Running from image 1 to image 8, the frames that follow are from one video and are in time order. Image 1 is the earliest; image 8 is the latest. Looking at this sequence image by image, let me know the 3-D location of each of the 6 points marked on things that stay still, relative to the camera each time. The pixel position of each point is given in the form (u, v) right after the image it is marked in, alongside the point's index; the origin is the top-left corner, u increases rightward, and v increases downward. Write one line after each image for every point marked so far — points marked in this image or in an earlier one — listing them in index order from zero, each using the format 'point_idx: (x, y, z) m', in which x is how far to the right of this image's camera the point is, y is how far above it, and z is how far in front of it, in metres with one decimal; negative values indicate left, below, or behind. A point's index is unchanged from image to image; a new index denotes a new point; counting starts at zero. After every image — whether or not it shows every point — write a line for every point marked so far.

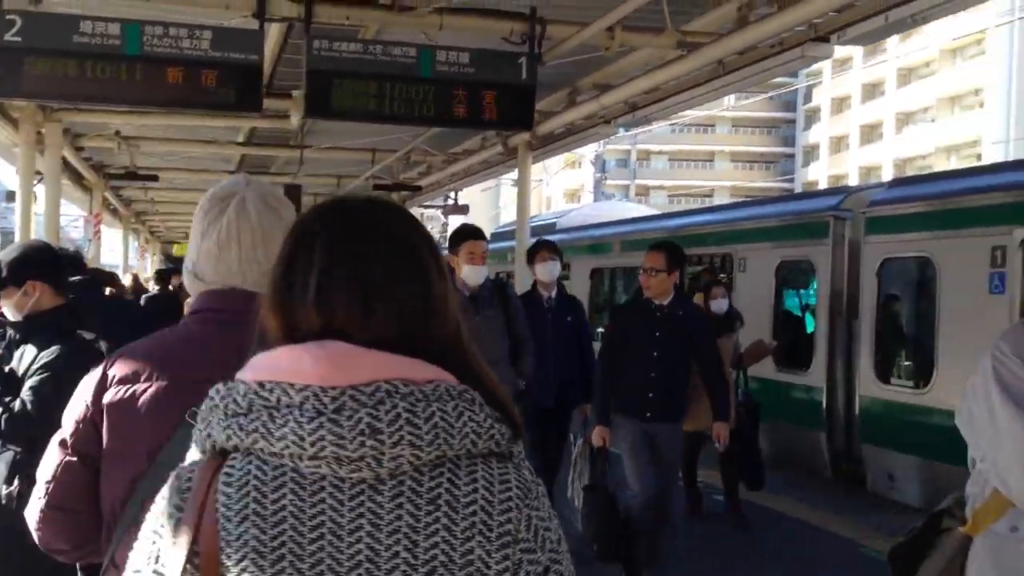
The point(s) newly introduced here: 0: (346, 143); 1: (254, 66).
0: (-2.4, +2.2, +14.4) m
1: (-1.9, +1.7, +7.4) m
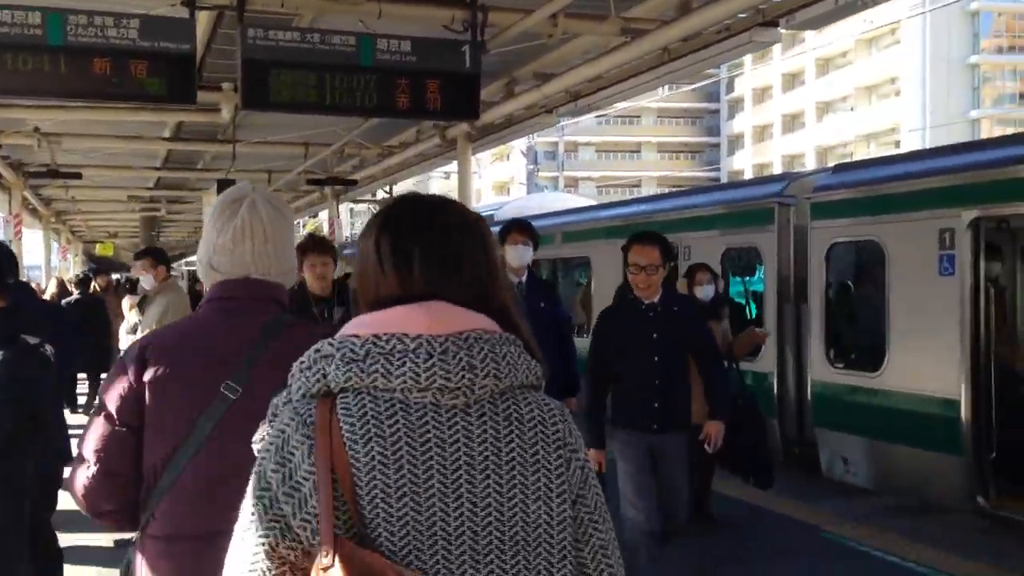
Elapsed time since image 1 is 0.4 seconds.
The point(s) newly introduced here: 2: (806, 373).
0: (-3.4, +2.2, +14.1) m
1: (-2.3, +1.7, +7.1) m
2: (+2.7, -0.8, +9.0) m
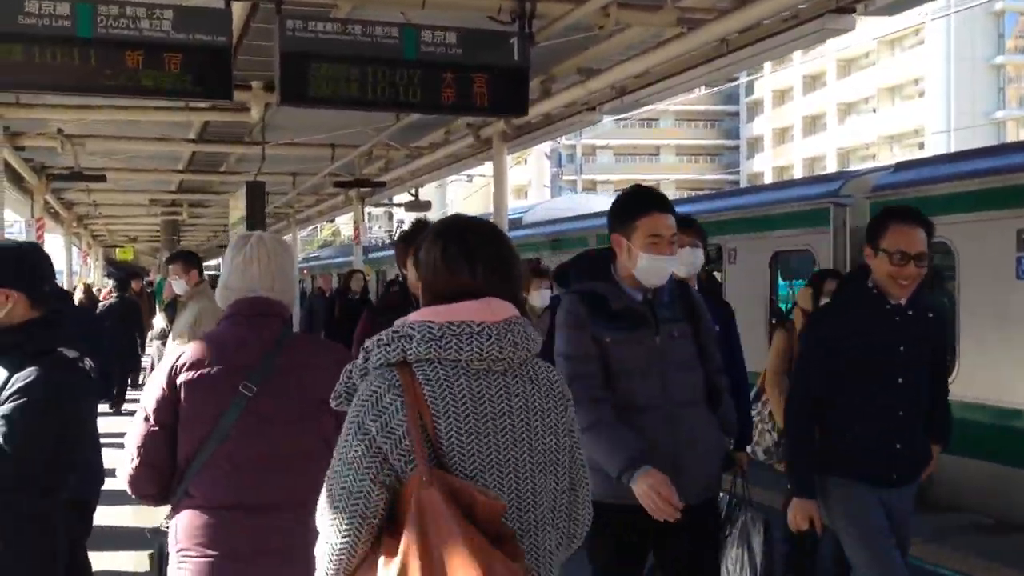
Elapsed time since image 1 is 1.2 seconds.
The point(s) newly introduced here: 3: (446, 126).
0: (-2.9, +2.1, +13.7) m
1: (-2.0, +1.6, +6.7) m
2: (+3.1, -0.8, +8.6) m
3: (-0.9, +2.1, +13.0) m
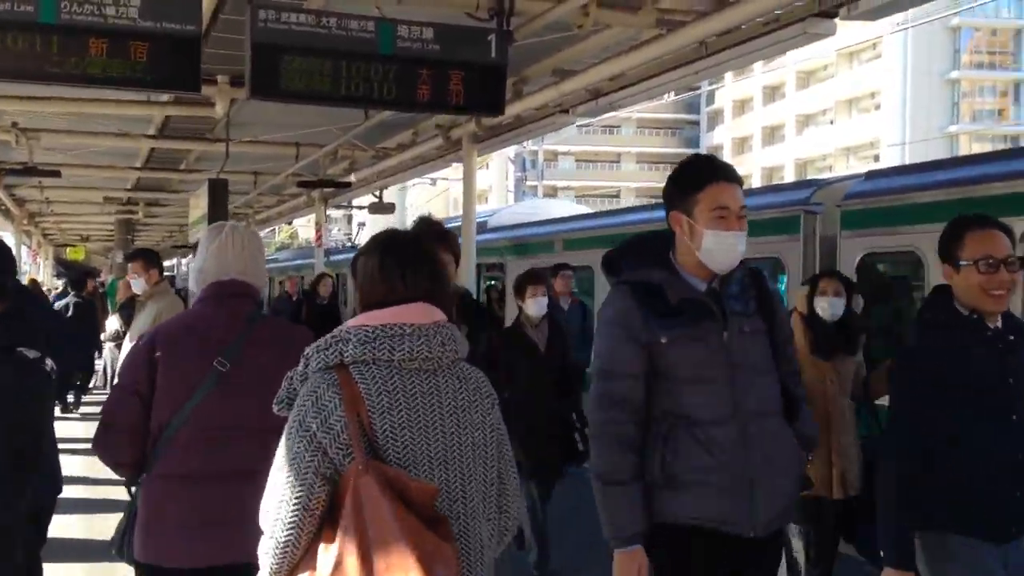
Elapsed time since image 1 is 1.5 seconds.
0: (-3.3, +2.1, +13.5) m
1: (-2.1, +1.6, +6.5) m
2: (+2.8, -0.9, +8.5) m
3: (-1.3, +2.1, +12.8) m
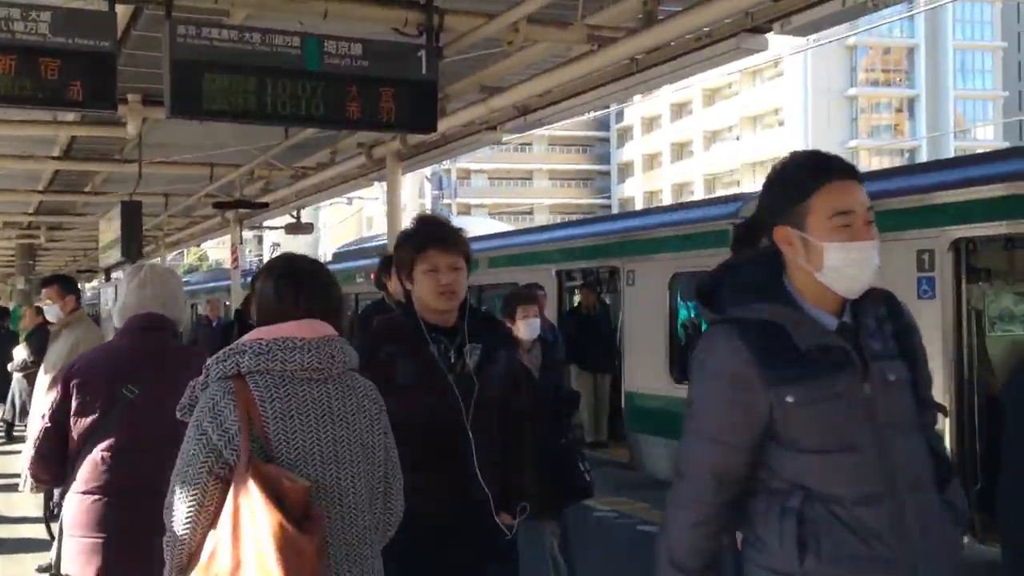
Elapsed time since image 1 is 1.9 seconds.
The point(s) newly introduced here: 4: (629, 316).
0: (-4.4, +1.8, +13.0) m
1: (-2.5, +1.5, +6.2) m
2: (+2.3, -1.0, +8.6) m
3: (-2.3, +1.8, +12.6) m
4: (+1.3, -0.3, +10.5) m
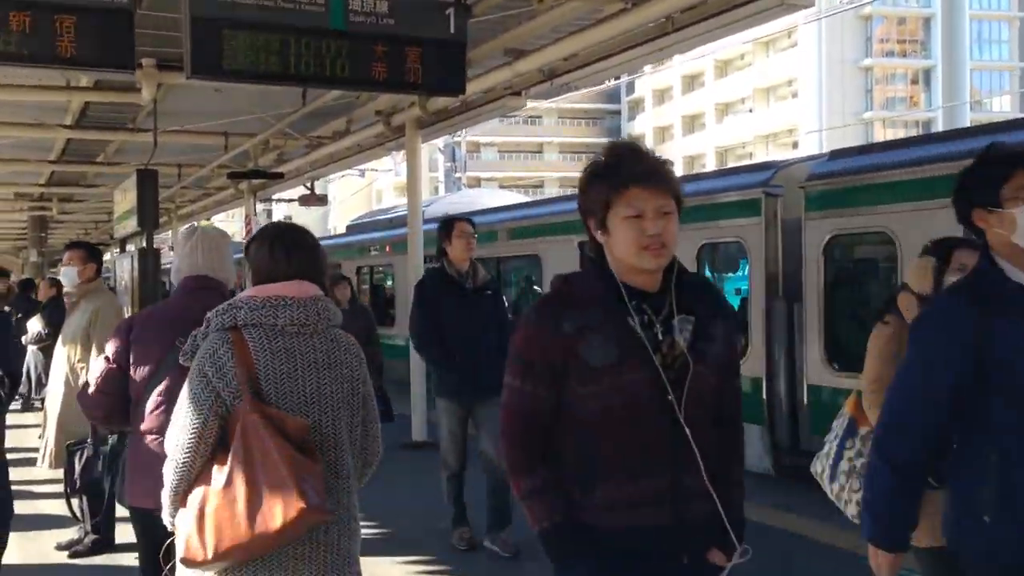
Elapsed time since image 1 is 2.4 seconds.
0: (-4.1, +2.1, +12.8) m
1: (-2.3, +1.7, +5.9) m
2: (+2.5, -0.8, +8.4) m
3: (-2.0, +2.2, +12.3) m
4: (+1.5, 0.0, +10.2) m
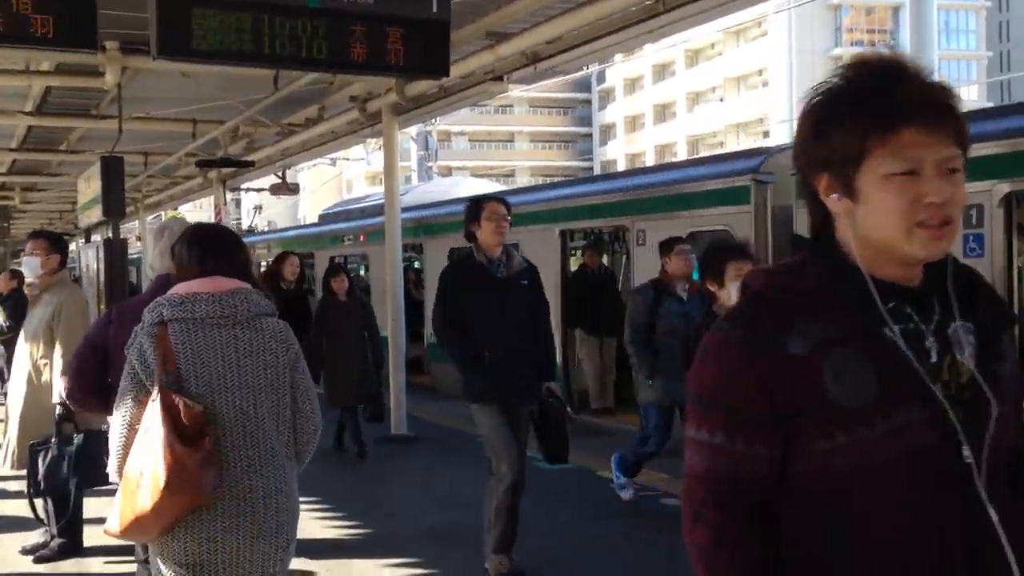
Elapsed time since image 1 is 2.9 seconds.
0: (-4.4, +2.2, +12.4) m
1: (-2.4, +1.7, +5.6) m
2: (+2.3, -0.7, +8.2) m
3: (-2.3, +2.3, +12.0) m
4: (+1.3, +0.1, +10.0) m
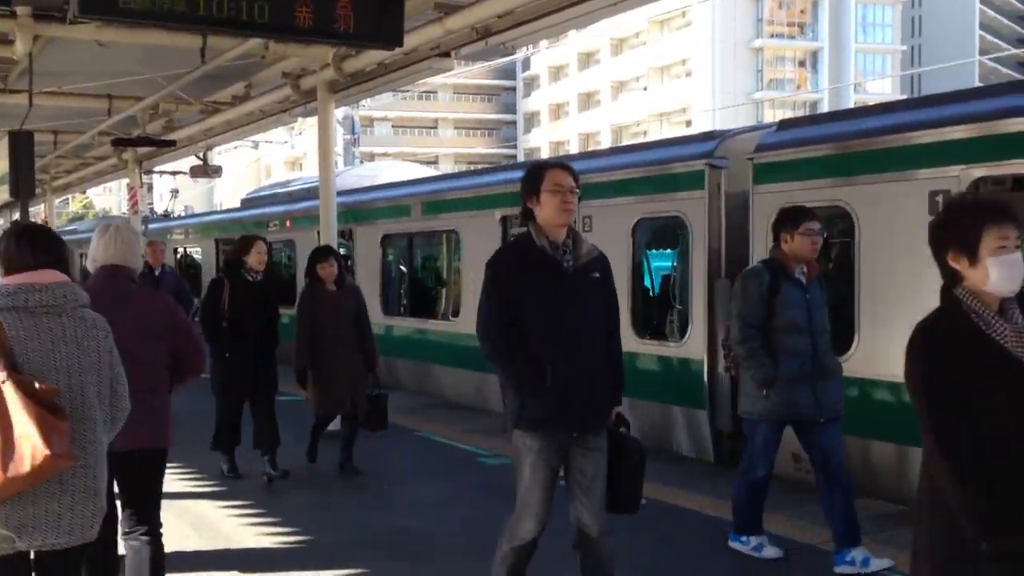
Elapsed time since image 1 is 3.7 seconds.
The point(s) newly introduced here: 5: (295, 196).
0: (-5.1, +2.4, +11.6) m
1: (-2.6, +1.8, +4.9) m
2: (+1.9, -0.6, +8.0) m
3: (-3.0, +2.4, +11.3) m
4: (+0.7, +0.2, +9.7) m
5: (-3.8, +1.6, +17.3) m
